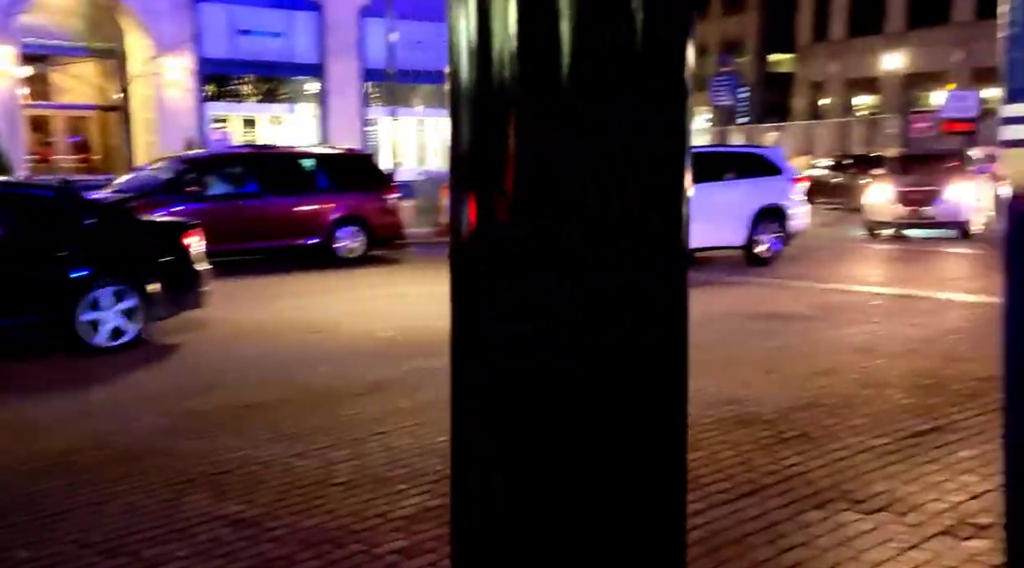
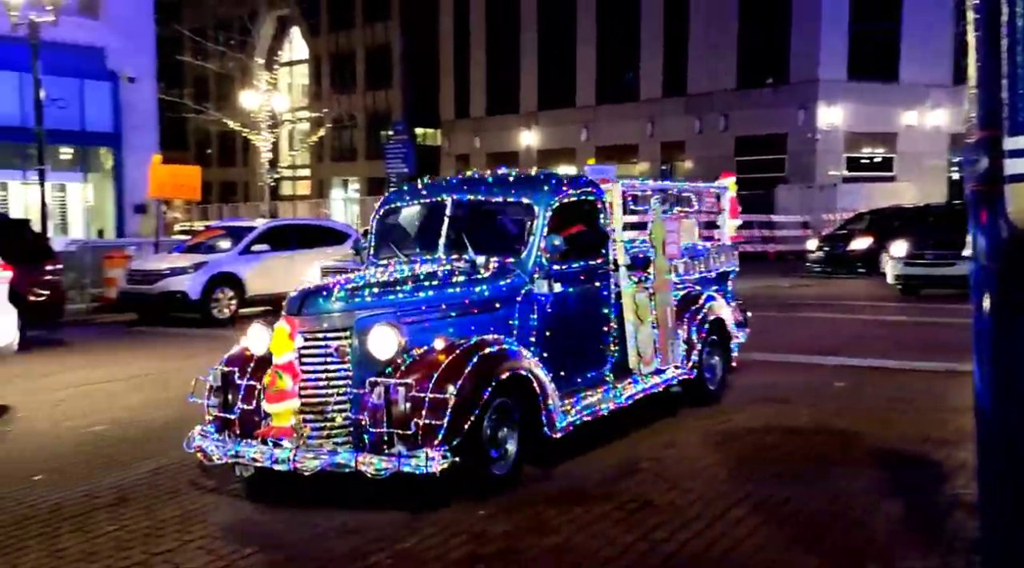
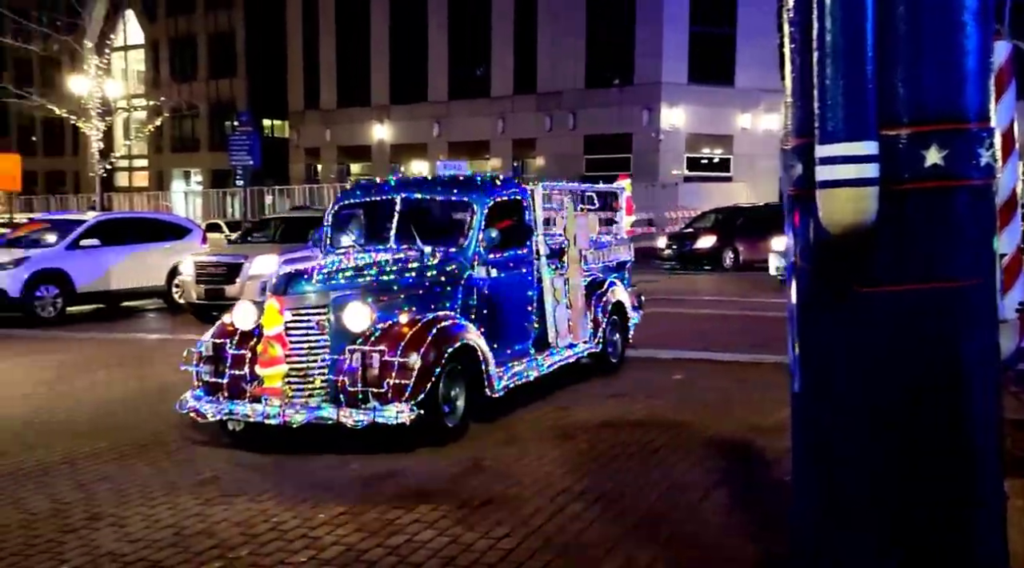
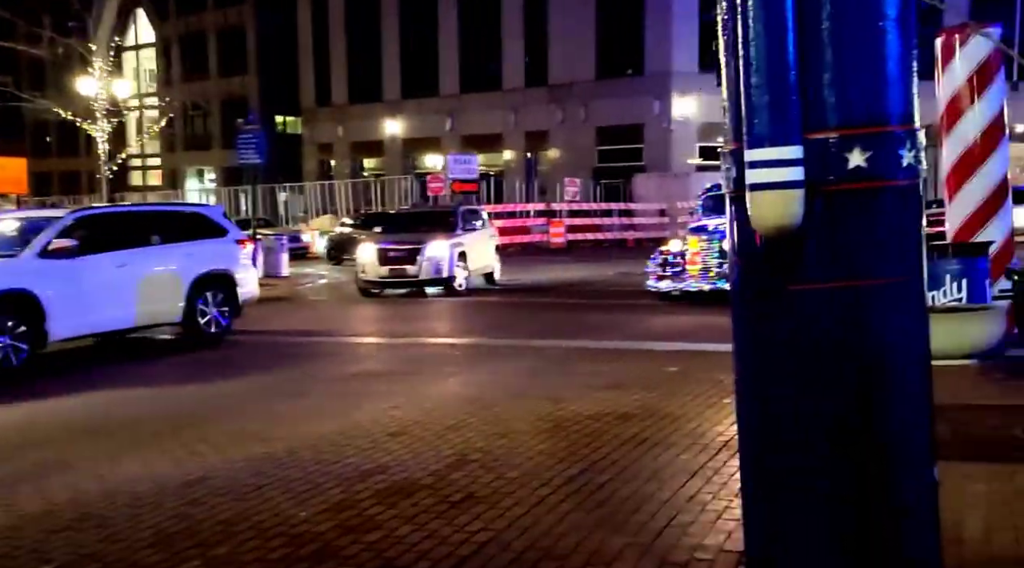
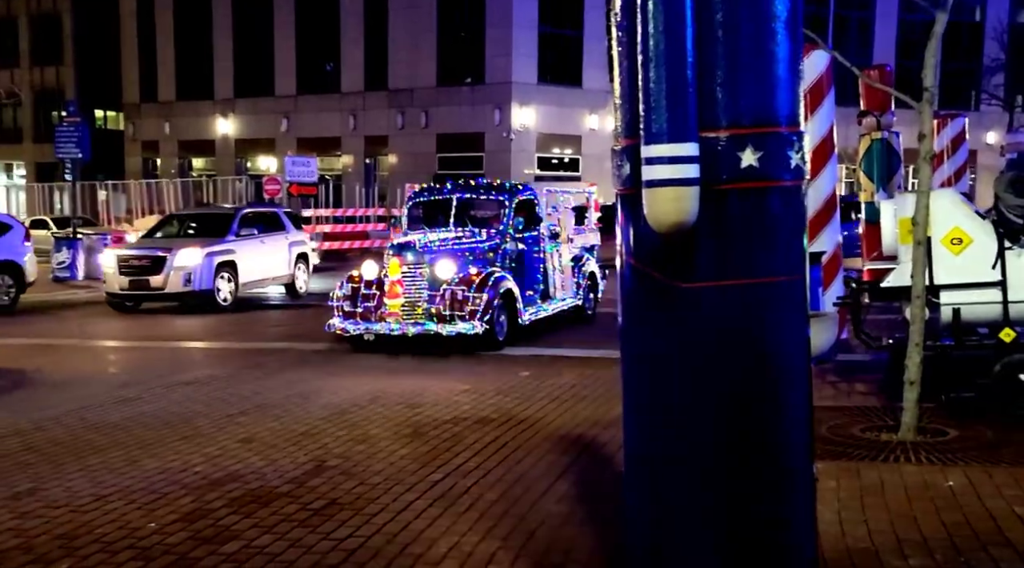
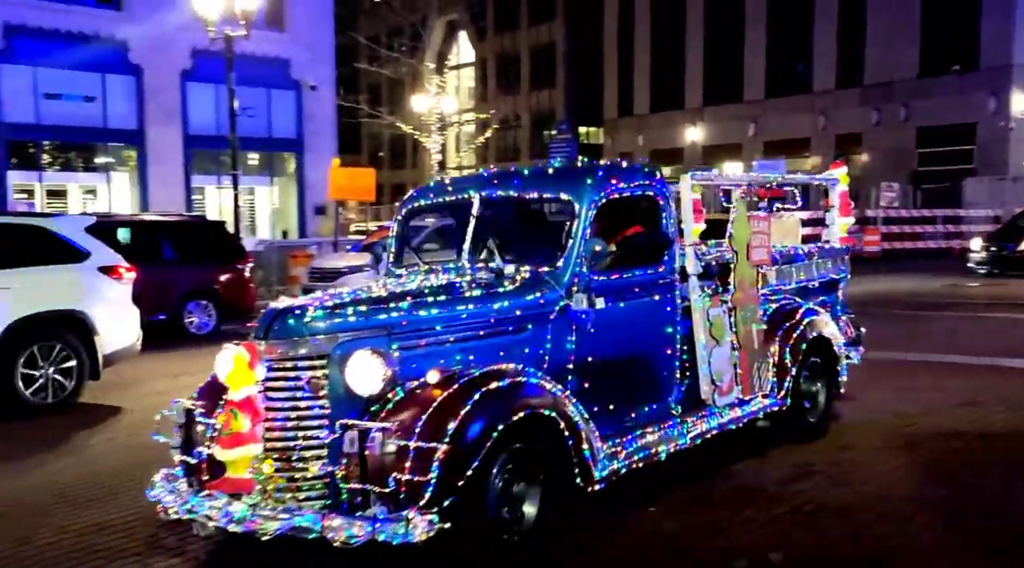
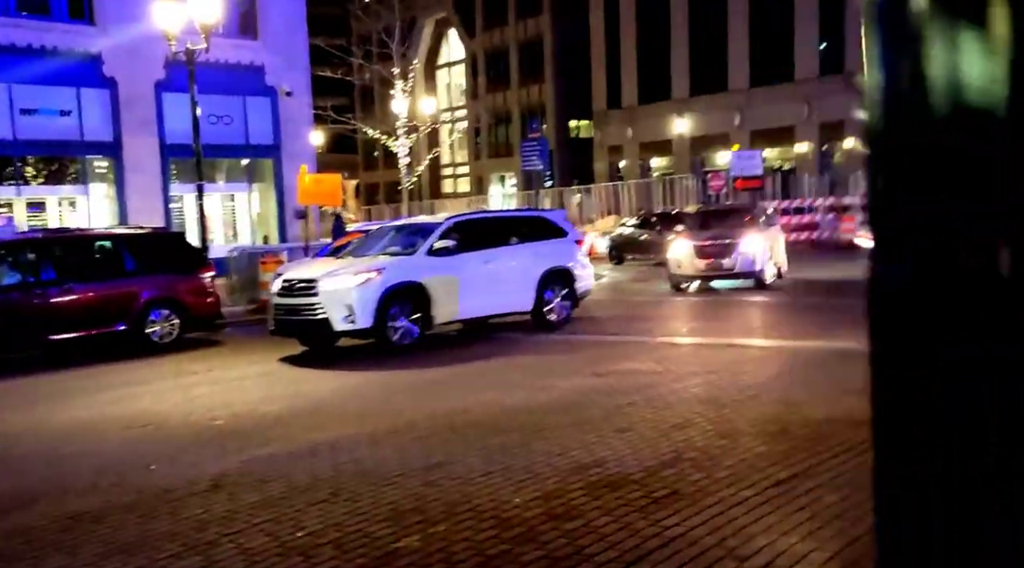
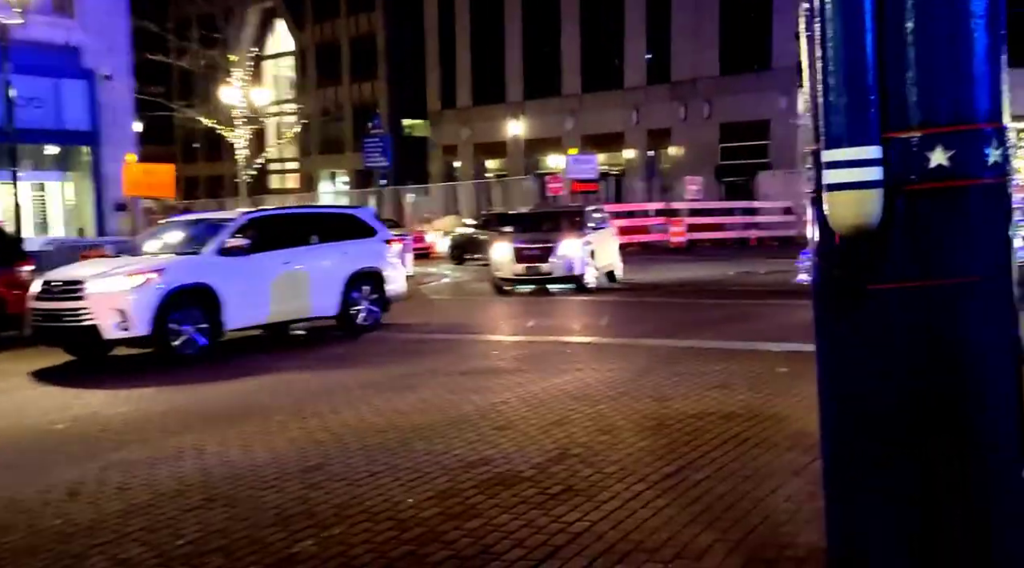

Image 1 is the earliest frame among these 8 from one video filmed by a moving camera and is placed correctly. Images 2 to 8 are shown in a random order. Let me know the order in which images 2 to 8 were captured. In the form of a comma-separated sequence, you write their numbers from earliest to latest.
7, 8, 4, 5, 3, 2, 6
